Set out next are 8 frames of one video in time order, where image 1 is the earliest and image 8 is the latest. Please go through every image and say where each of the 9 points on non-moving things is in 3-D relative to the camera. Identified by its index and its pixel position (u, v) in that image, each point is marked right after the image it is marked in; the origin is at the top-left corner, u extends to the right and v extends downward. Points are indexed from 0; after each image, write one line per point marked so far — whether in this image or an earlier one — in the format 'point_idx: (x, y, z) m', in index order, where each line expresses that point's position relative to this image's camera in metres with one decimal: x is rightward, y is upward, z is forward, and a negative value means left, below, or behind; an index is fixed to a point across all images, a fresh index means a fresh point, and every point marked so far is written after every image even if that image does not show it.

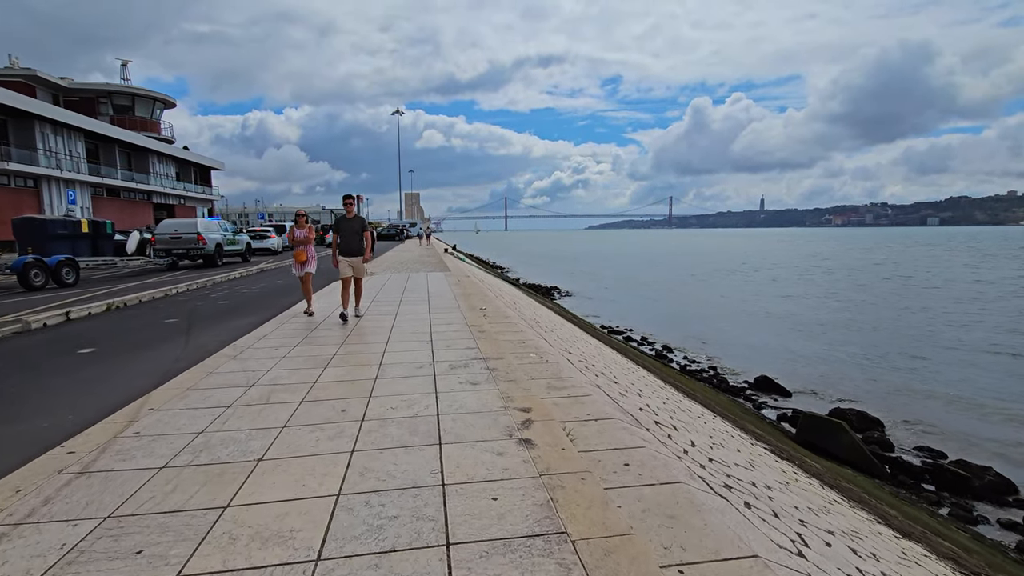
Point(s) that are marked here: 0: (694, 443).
0: (+1.5, -1.3, +4.5) m
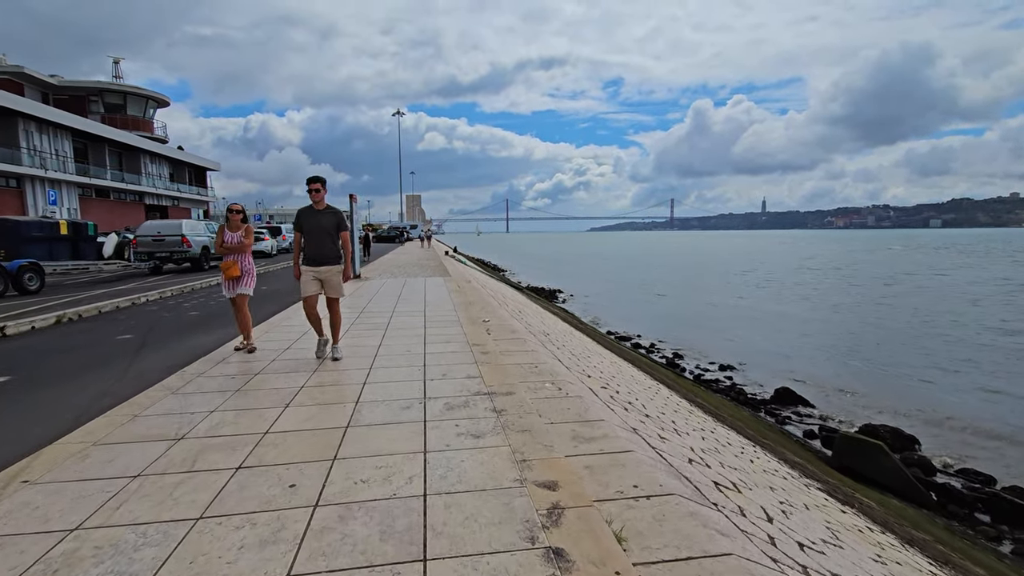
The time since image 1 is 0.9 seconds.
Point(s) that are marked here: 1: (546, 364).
0: (+1.6, -1.4, +3.4) m
1: (+0.4, -0.8, +5.7) m
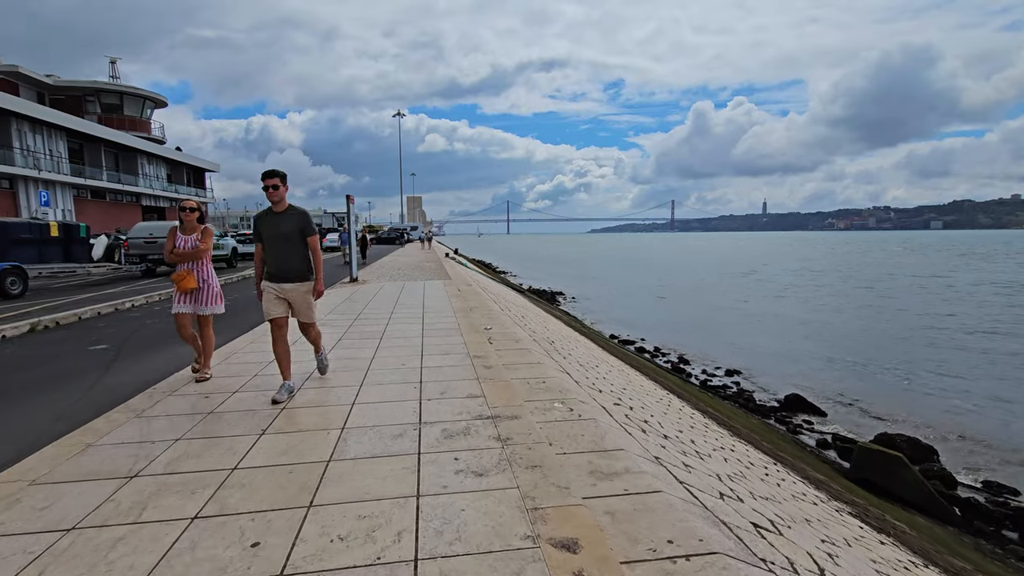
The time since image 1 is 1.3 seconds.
0: (+1.7, -1.5, +2.9) m
1: (+0.4, -0.9, +5.2) m
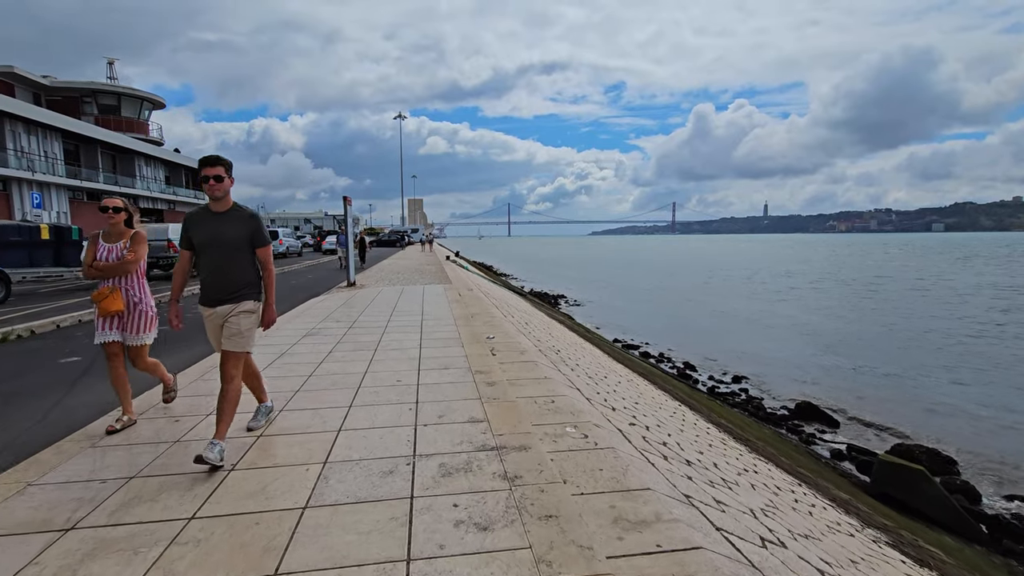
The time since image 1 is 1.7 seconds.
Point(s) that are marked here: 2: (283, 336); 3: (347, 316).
0: (+1.7, -1.6, +2.4) m
1: (+0.5, -1.0, +4.7) m
2: (-3.0, -0.6, +7.1) m
3: (-2.7, -0.5, +8.8) m
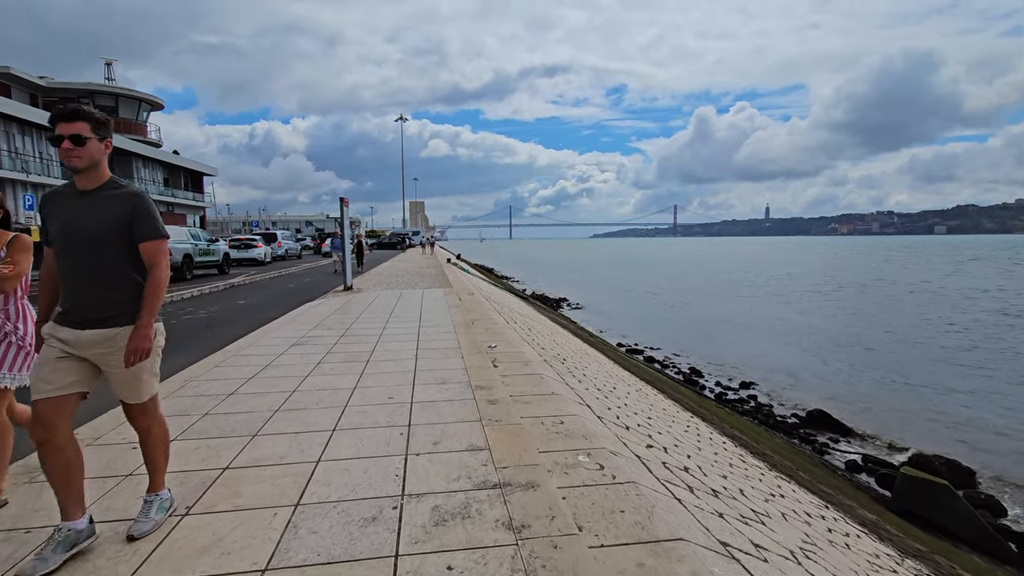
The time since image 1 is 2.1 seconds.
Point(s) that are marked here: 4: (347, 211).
0: (+1.7, -1.6, +2.0) m
1: (+0.5, -1.0, +4.2) m
2: (-3.0, -0.7, +6.7) m
3: (-2.7, -0.6, +8.4) m
4: (-4.3, +2.0, +13.8) m
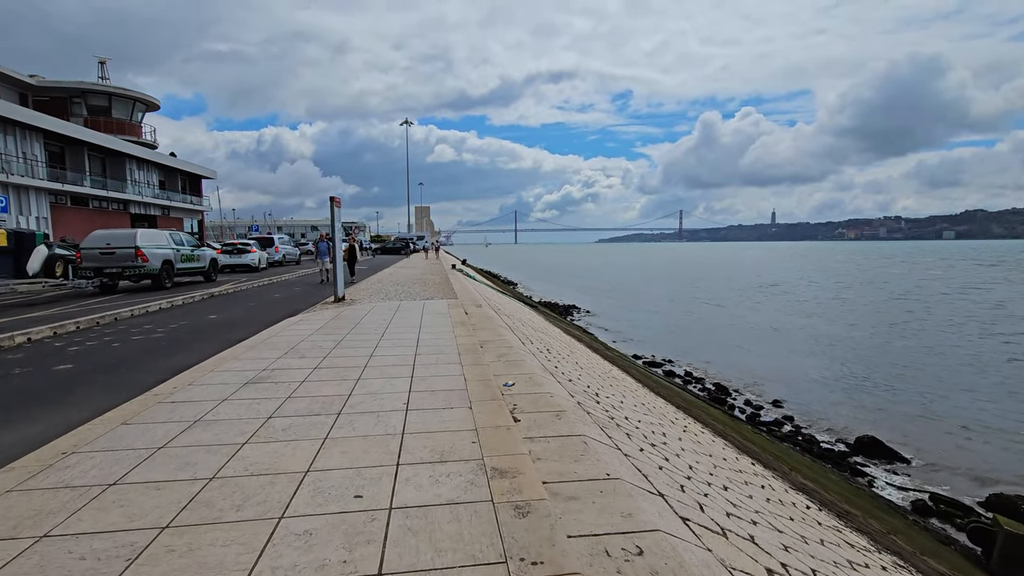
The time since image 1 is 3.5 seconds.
0: (+1.9, -1.8, +0.3) m
1: (+0.7, -1.2, +2.6) m
2: (-2.8, -0.9, +5.0) m
3: (-2.4, -0.8, +6.8) m
4: (-4.0, +1.7, +12.2) m
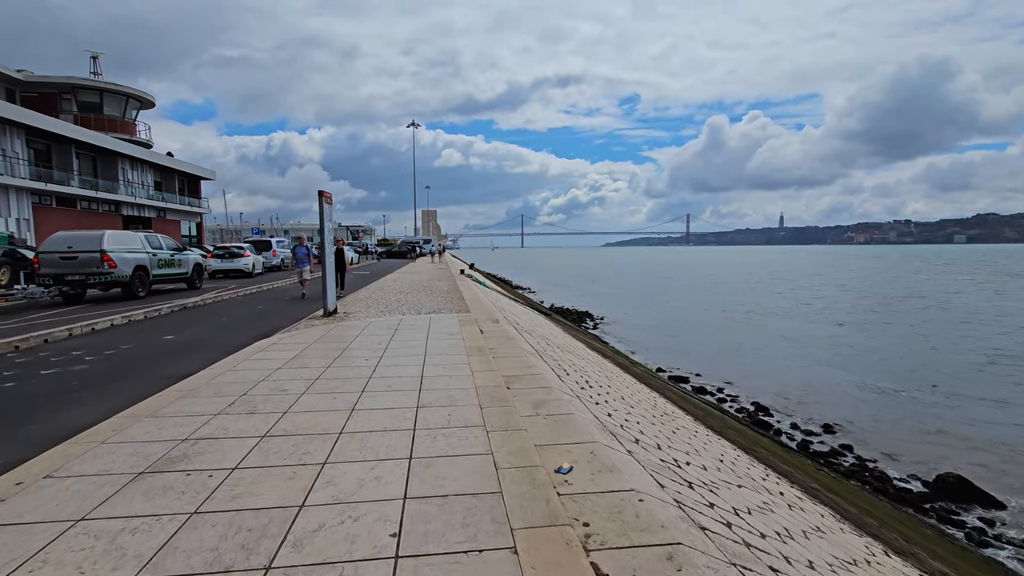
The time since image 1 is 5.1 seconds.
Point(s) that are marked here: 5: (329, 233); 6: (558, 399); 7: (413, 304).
0: (+2.2, -1.9, -1.7) m
1: (+1.0, -1.3, +0.6) m
2: (-2.4, -1.1, +3.1) m
3: (-2.1, -1.0, +4.8) m
4: (-3.5, +1.5, +10.3) m
5: (-3.5, +1.0, +10.2) m
6: (+0.4, -1.0, +5.0) m
7: (-2.2, -0.4, +12.3) m
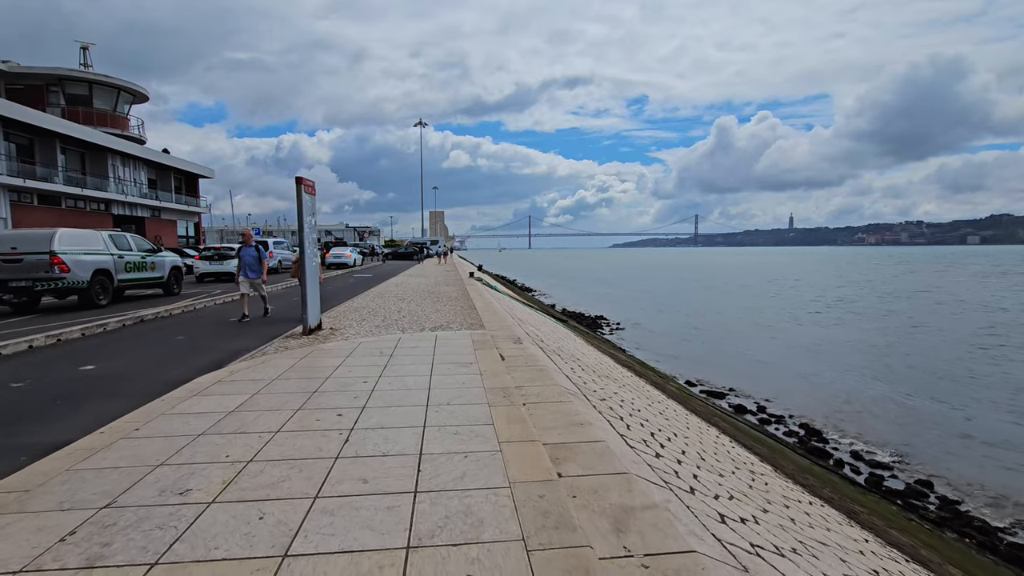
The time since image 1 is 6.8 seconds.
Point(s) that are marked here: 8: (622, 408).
0: (+2.4, -2.1, -3.8) m
1: (+1.3, -1.5, -1.5) m
2: (-2.1, -1.2, +1.1) m
3: (-1.7, -1.1, +2.8) m
4: (-3.1, +1.3, +8.3) m
5: (-3.1, +0.9, +8.2) m
6: (+0.7, -1.2, +2.9) m
7: (-1.8, -0.6, +10.3) m
8: (+1.3, -1.3, +6.2) m
